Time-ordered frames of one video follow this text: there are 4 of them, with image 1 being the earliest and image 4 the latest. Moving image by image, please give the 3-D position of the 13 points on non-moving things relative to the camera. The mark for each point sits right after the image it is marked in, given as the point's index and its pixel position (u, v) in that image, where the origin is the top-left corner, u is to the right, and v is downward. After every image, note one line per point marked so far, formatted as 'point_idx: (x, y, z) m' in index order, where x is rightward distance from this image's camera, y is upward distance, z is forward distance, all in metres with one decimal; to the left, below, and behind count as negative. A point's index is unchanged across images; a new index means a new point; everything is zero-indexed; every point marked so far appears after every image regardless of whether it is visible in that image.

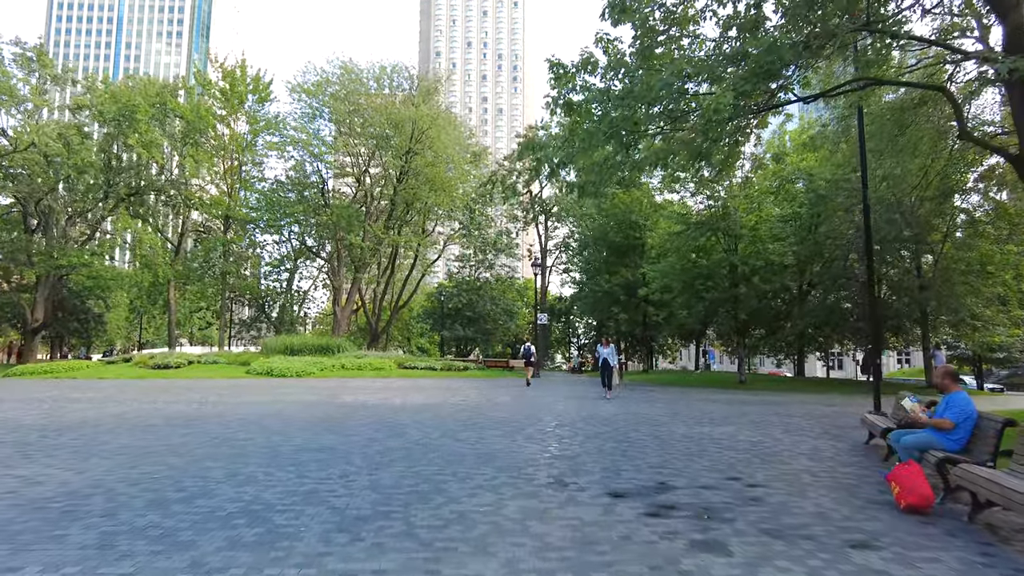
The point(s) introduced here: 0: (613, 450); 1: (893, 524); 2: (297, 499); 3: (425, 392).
0: (+1.2, -2.0, +7.9) m
1: (+2.8, -1.7, +4.8) m
2: (-1.8, -1.7, +5.4) m
3: (-2.3, -2.8, +17.7) m
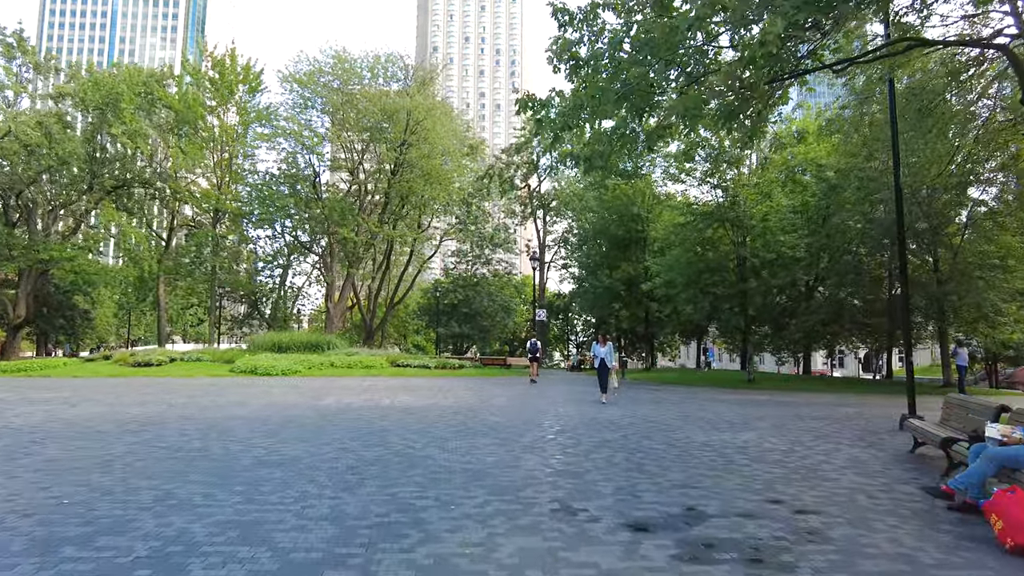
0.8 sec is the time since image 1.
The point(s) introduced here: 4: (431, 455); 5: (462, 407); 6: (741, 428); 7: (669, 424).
0: (+1.2, -1.8, +6.8) m
1: (+2.8, -1.6, +3.7) m
2: (-1.8, -1.6, +4.2) m
3: (-2.4, -2.6, +16.5) m
4: (-0.9, -1.8, +7.2) m
5: (-0.9, -2.3, +12.6) m
6: (+3.6, -2.2, +10.3) m
7: (+2.5, -2.2, +10.5) m
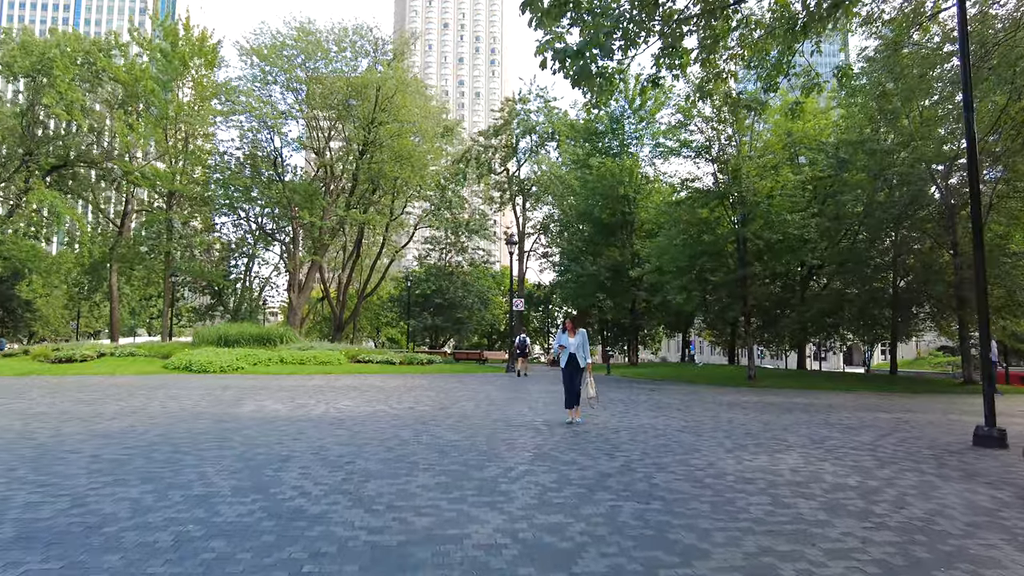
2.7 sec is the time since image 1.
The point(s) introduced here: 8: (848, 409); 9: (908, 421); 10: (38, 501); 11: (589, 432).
0: (+0.8, -1.5, +4.2) m
1: (+2.5, -1.4, +1.2) m
2: (-2.1, -1.3, +1.5) m
3: (-3.1, -2.2, +13.8) m
4: (-1.3, -1.5, +4.5) m
5: (-1.5, -1.9, +10.0) m
6: (+3.1, -1.9, +7.8) m
7: (+2.0, -1.9, +8.0) m
8: (+6.4, -2.3, +12.5) m
9: (+6.3, -2.1, +10.5) m
10: (-3.3, -1.5, +4.6) m
11: (+1.0, -1.8, +8.4) m
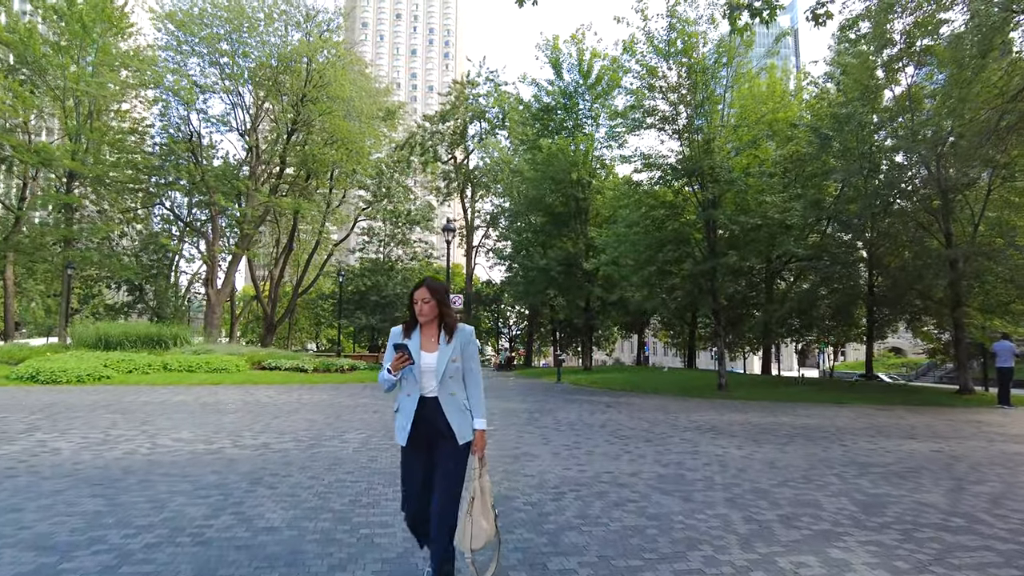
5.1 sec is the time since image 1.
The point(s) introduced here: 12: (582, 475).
0: (+0.1, -1.3, +0.9) m
1: (+2.0, -1.2, -2.0) m
2: (-2.6, -1.1, -1.9) m
3: (-4.4, -2.0, +10.3) m
4: (-2.0, -1.3, +1.1) m
5: (-2.6, -1.7, +6.6) m
6: (+2.2, -1.7, +4.7) m
7: (+1.1, -1.7, +4.8) m
8: (+5.1, -2.2, +9.6) m
9: (+5.2, -2.0, +7.6) m
10: (-4.0, -1.3, +1.1) m
11: (0.0, -1.6, +5.1) m
12: (+0.7, -1.8, +6.3) m
